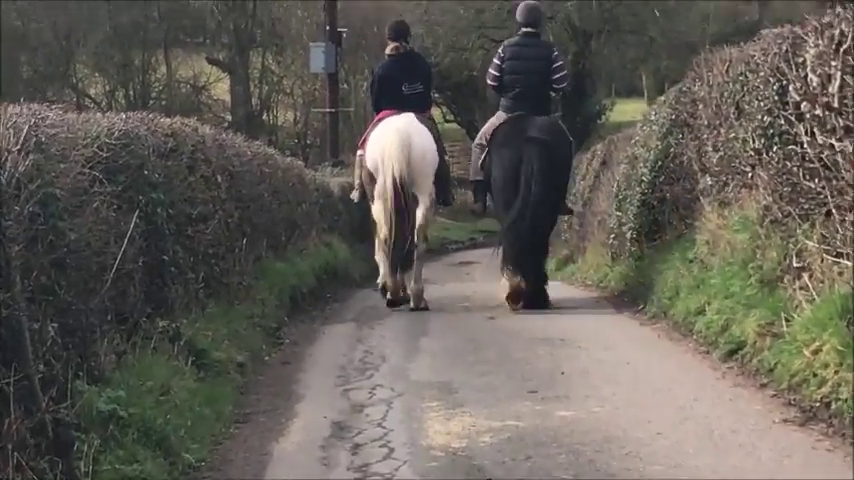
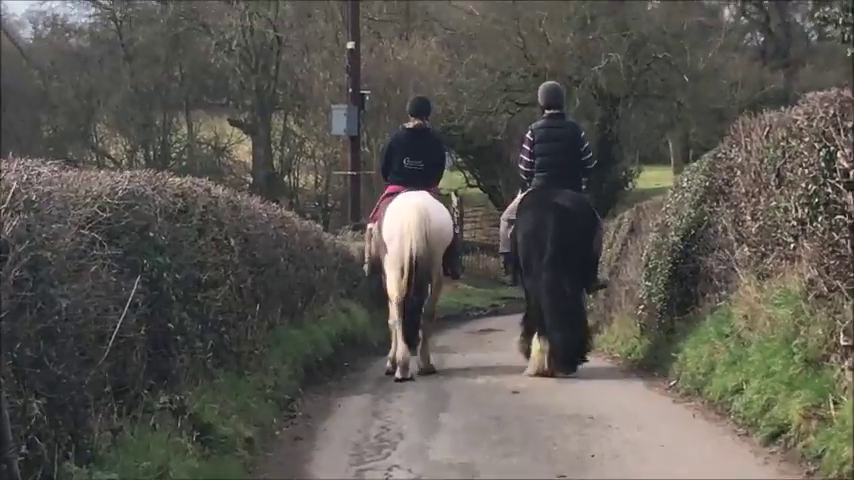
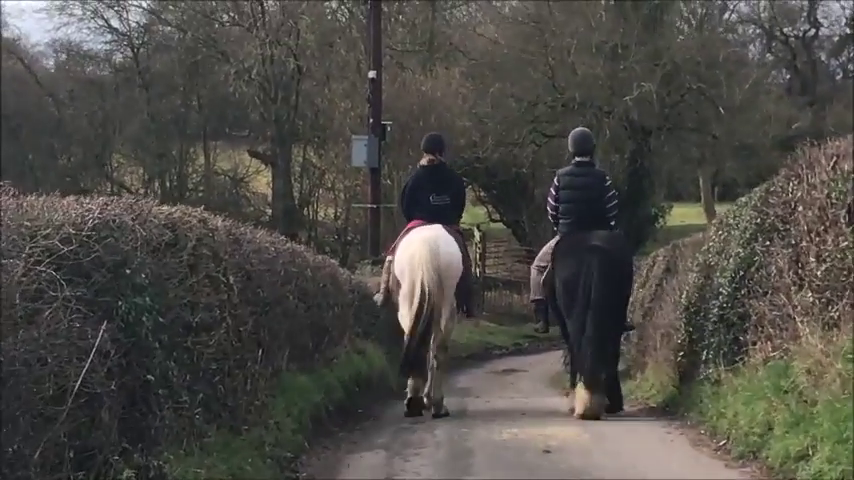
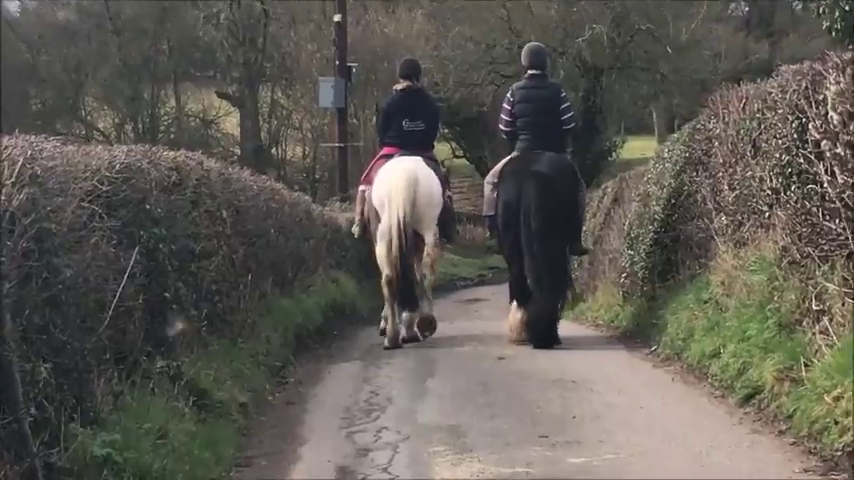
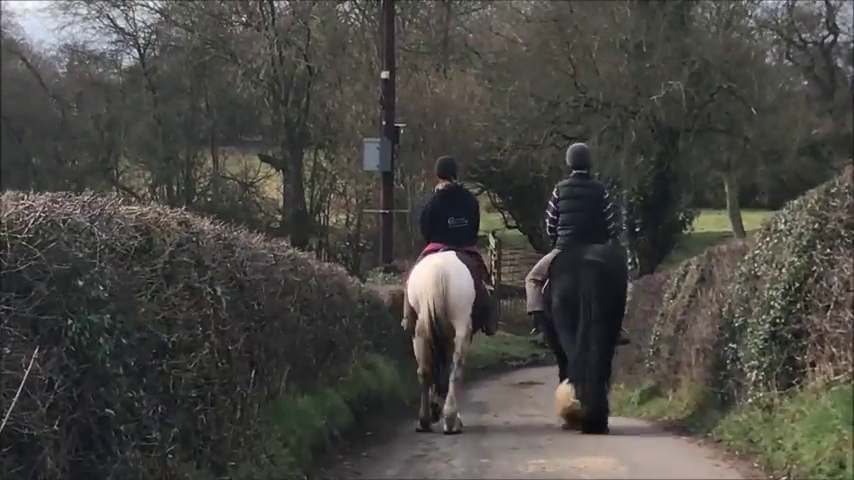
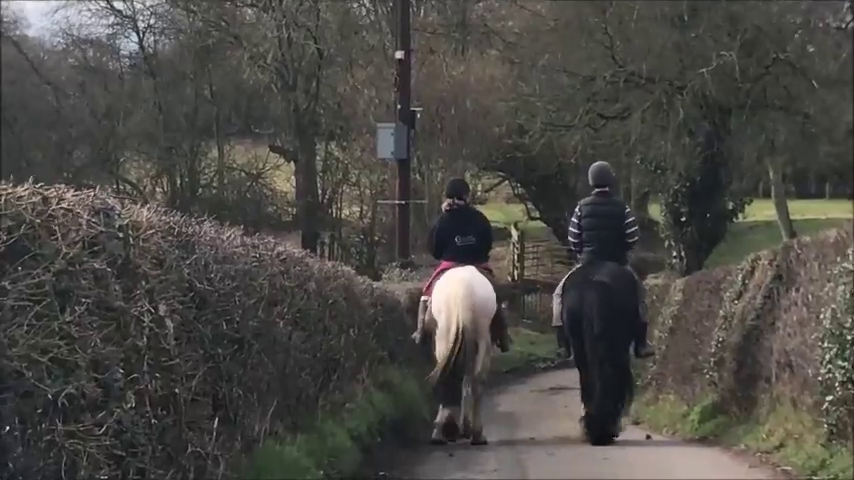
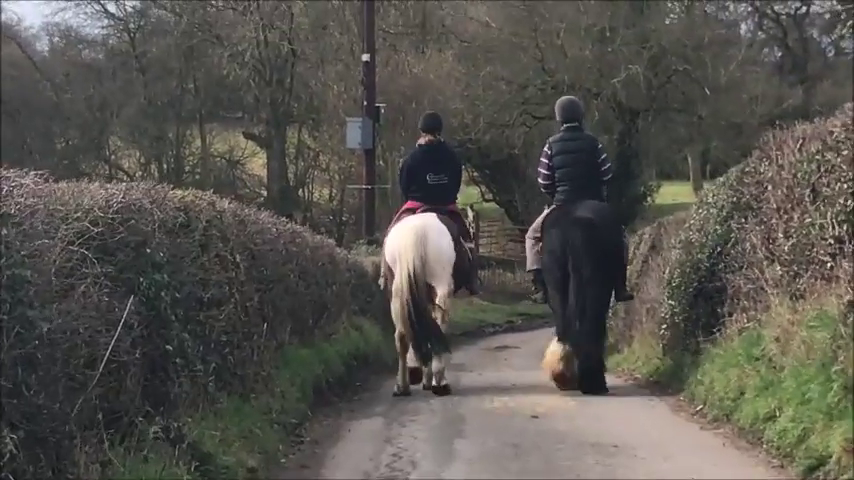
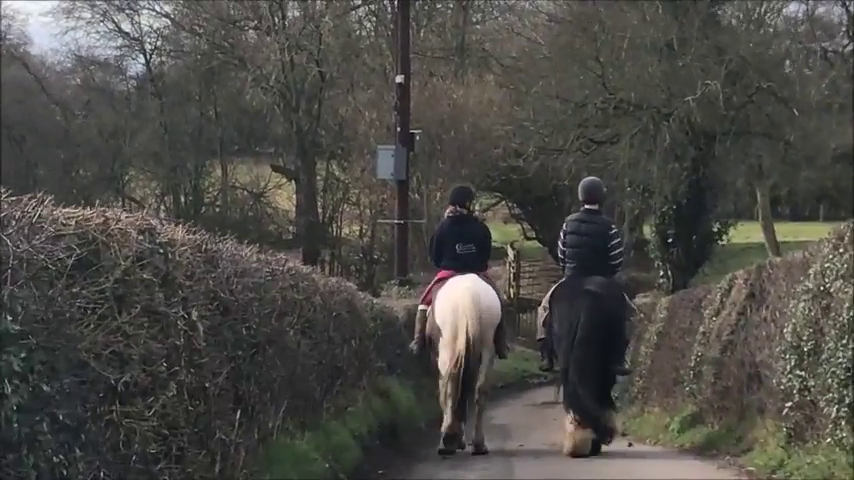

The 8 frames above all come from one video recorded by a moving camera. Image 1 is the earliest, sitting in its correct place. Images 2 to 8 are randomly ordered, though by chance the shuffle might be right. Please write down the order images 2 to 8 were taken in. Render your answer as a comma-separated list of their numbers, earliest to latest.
4, 2, 7, 3, 5, 8, 6
